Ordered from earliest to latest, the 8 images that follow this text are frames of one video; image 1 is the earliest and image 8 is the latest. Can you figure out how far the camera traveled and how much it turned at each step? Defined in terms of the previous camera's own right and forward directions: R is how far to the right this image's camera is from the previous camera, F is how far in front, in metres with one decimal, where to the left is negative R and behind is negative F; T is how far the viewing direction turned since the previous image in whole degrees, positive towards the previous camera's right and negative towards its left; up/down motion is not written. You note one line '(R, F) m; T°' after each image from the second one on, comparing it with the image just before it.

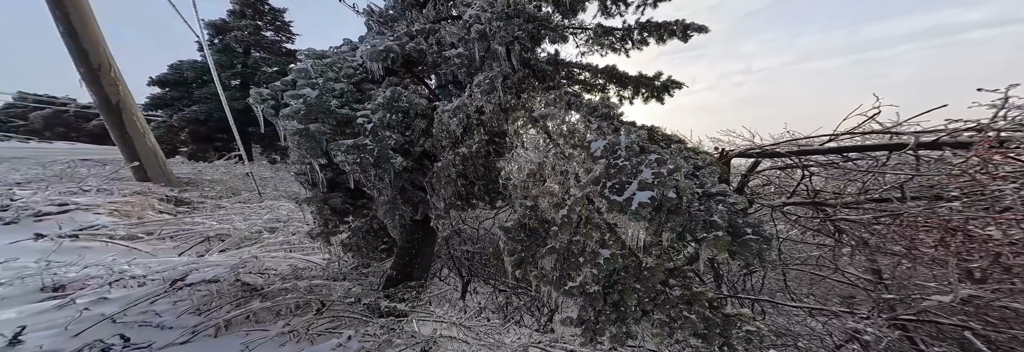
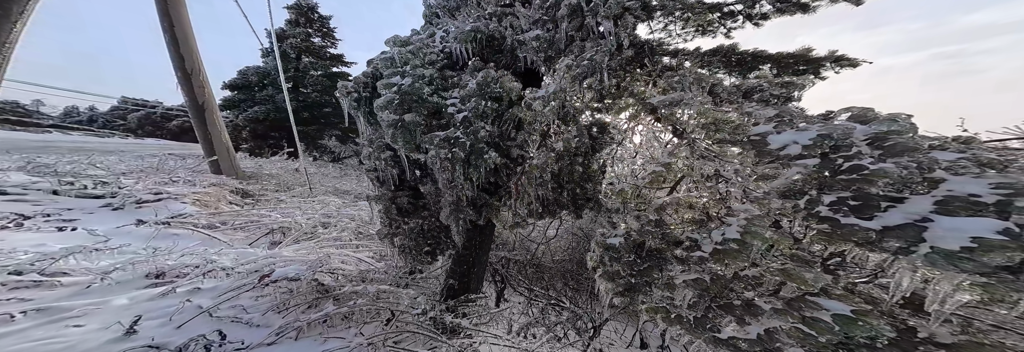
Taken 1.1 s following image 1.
(-0.7, +0.3) m; -6°
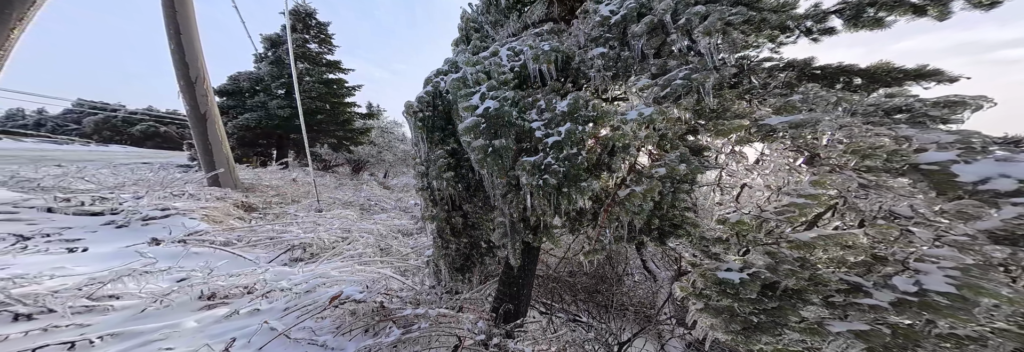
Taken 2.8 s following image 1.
(-0.9, +0.2) m; +1°
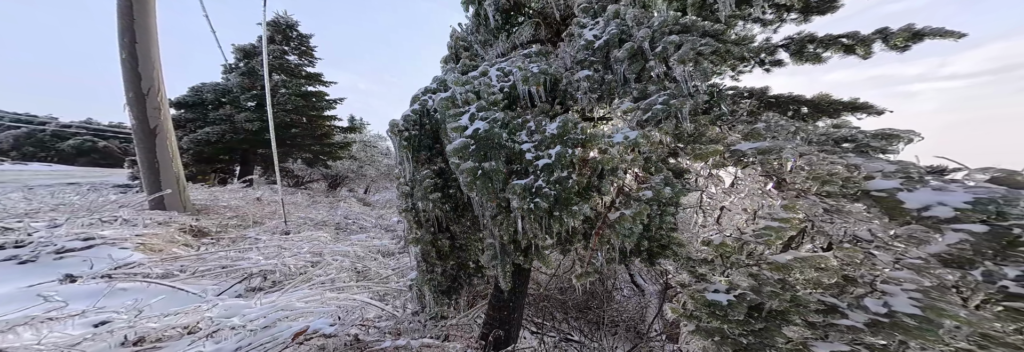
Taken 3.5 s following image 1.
(-0.1, 0.0) m; +4°
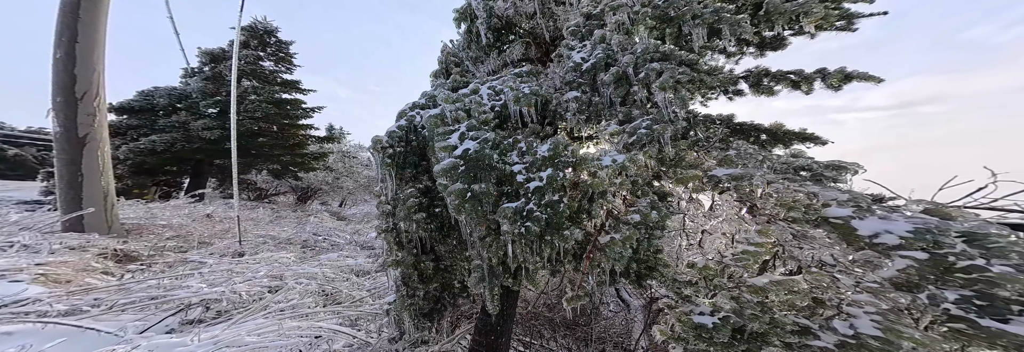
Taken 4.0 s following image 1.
(-0.1, +0.1) m; +4°
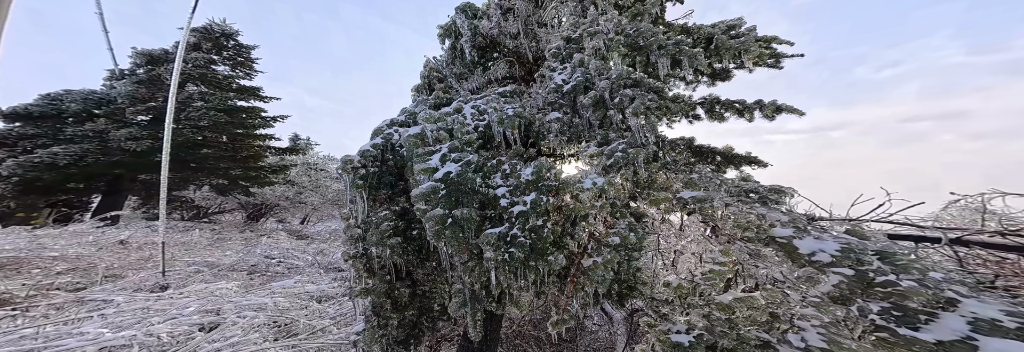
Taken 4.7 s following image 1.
(-0.1, +0.1) m; +5°
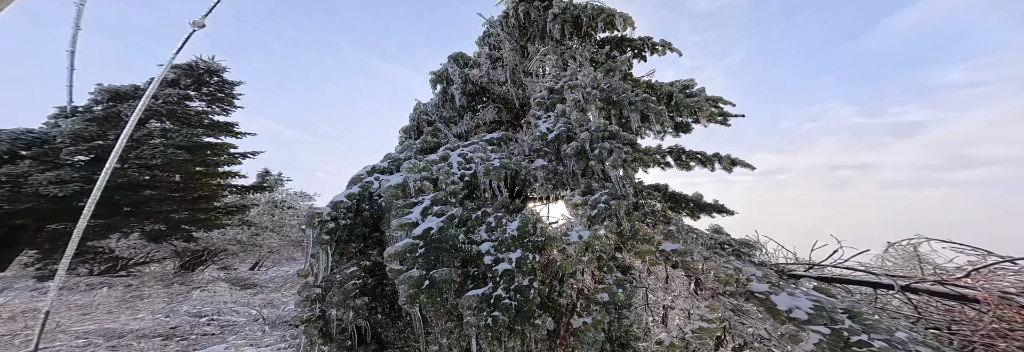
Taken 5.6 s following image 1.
(-0.1, +0.1) m; +4°
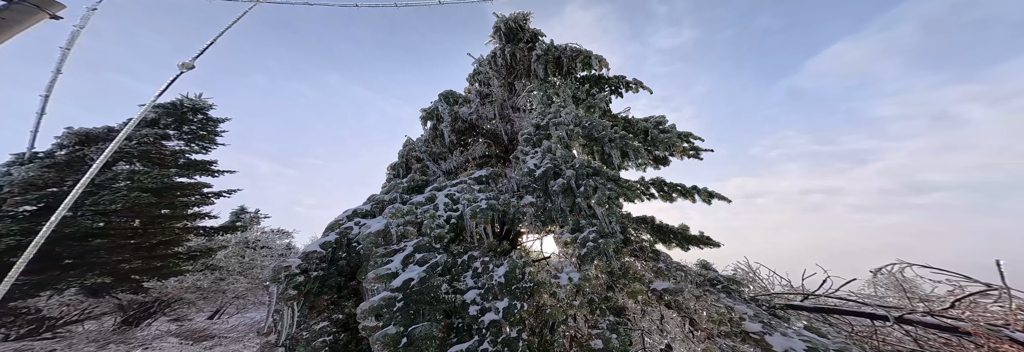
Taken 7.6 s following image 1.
(0.0, 0.0) m; +2°
